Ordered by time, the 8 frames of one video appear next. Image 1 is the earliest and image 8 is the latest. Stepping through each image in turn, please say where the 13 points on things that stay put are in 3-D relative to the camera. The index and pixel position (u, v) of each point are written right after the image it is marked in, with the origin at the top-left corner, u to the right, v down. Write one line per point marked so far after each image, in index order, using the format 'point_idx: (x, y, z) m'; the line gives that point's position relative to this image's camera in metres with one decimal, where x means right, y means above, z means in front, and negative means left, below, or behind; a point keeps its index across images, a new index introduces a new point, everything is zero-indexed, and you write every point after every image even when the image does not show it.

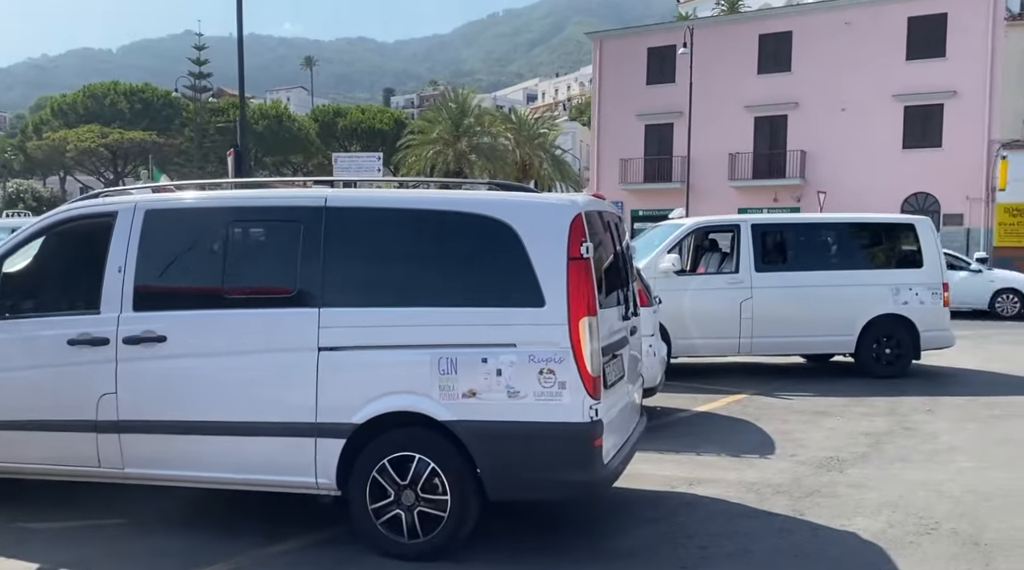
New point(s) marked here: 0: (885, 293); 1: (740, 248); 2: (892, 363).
0: (+4.6, -0.1, +11.2) m
1: (+2.8, +0.5, +11.2) m
2: (+4.7, -1.0, +11.4) m
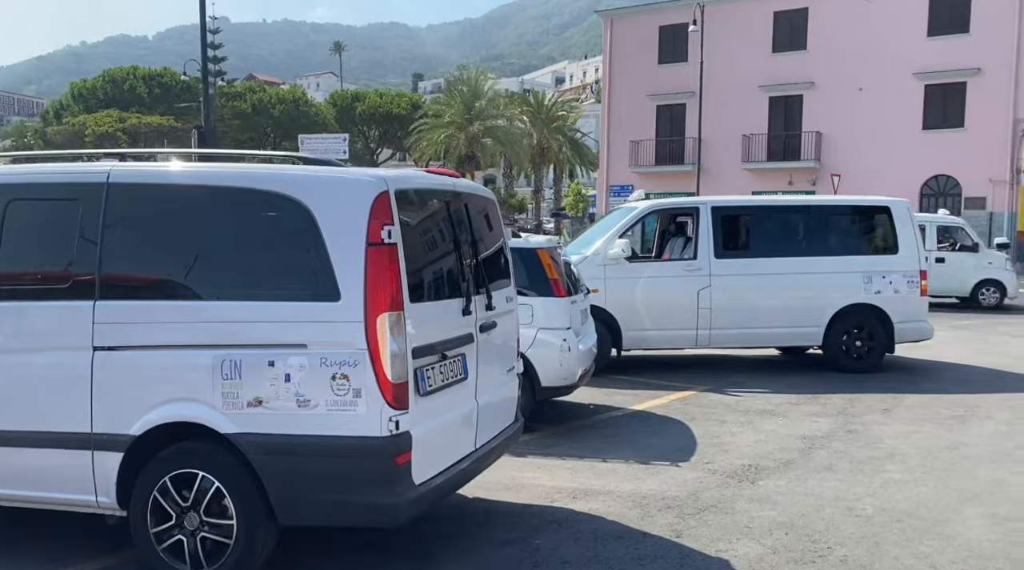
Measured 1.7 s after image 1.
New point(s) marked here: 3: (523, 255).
0: (+3.9, 0.0, +10.4) m
1: (+2.2, +0.6, +10.4) m
2: (+4.1, -0.8, +10.6) m
3: (+0.1, +0.3, +7.6) m
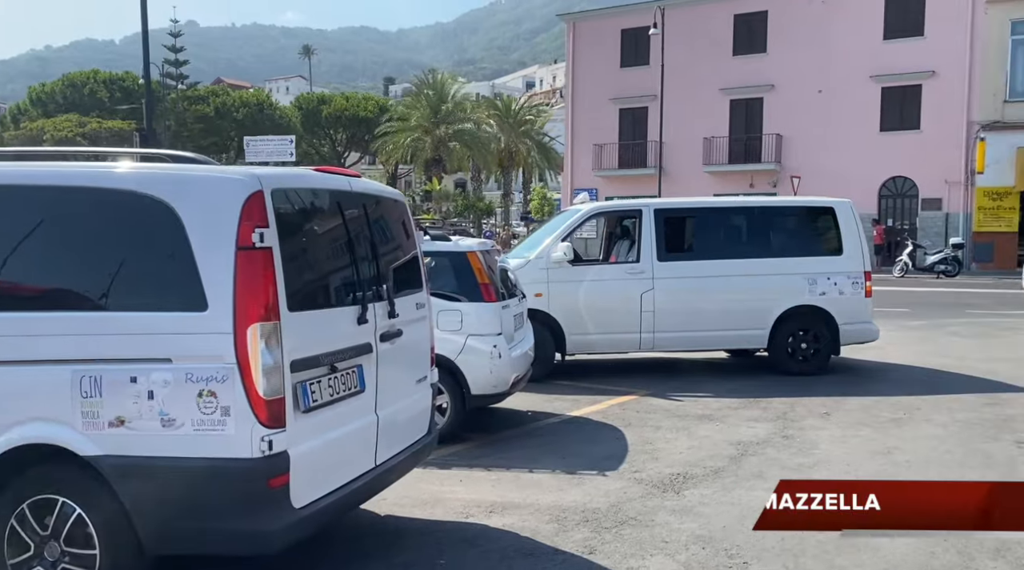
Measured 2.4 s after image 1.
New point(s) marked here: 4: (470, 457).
0: (+3.3, 0.0, +10.3) m
1: (+1.5, +0.6, +10.3) m
2: (+3.4, -0.8, +10.5) m
3: (-0.5, +0.2, +7.4) m
4: (-0.3, -1.3, +6.8) m
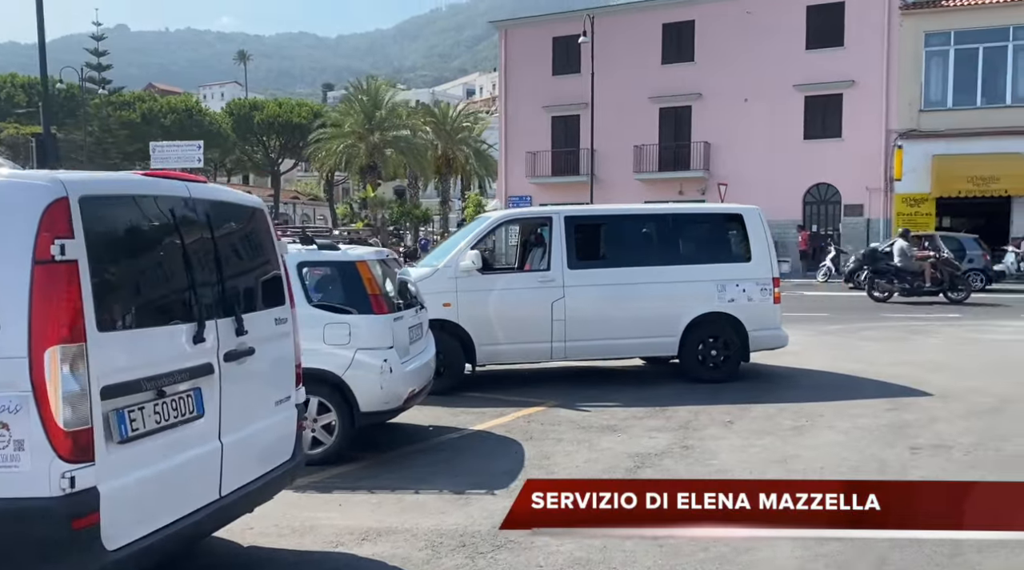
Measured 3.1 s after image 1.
0: (+2.2, -0.1, +10.2) m
1: (+0.5, +0.5, +10.0) m
2: (+2.4, -0.9, +10.4) m
3: (-1.3, +0.1, +7.0) m
4: (-1.1, -1.4, +6.5) m
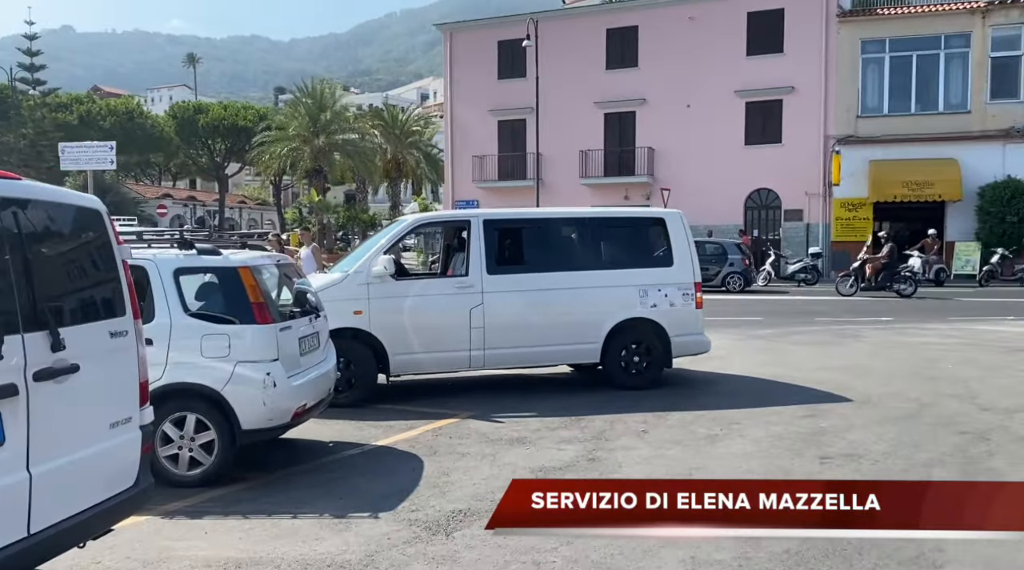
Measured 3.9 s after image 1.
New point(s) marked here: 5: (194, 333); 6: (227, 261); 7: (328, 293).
0: (+1.3, -0.1, +9.9) m
1: (-0.5, +0.4, +9.7) m
2: (+1.4, -1.0, +10.1) m
3: (-2.1, +0.1, +6.6) m
4: (-1.9, -1.4, +6.0) m
5: (-2.2, -0.3, +6.4) m
6: (-2.1, +0.2, +6.6) m
7: (-1.9, -0.1, +9.1) m
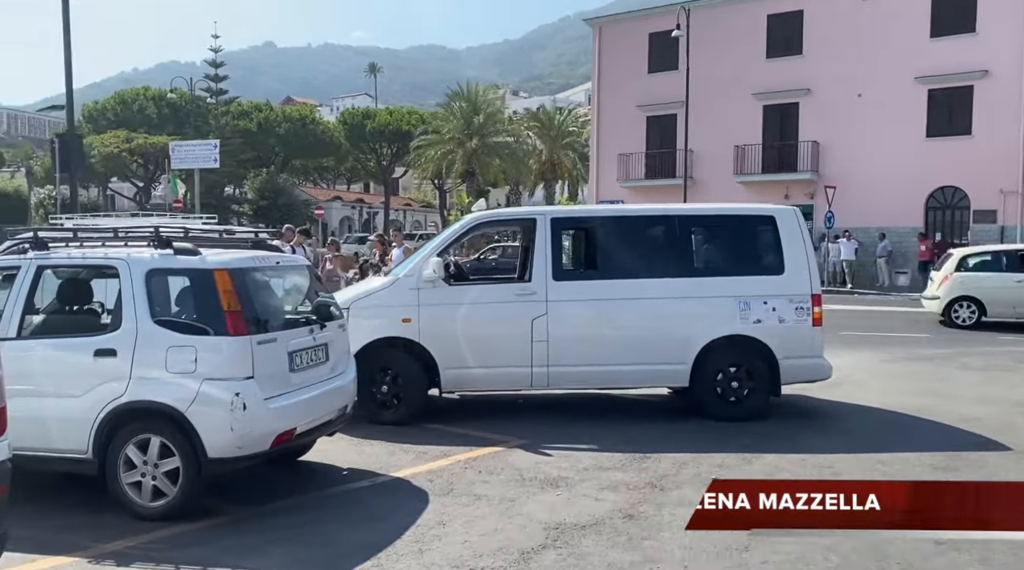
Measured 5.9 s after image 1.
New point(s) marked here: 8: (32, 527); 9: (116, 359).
0: (+2.0, -0.2, +8.3) m
1: (+0.2, +0.3, +8.4) m
2: (+2.1, -1.1, +8.4) m
3: (-2.0, 0.0, +5.7) m
4: (-1.9, -1.5, +5.1) m
5: (-2.2, -0.4, +5.6) m
6: (-2.0, +0.1, +5.7) m
7: (-1.3, -0.1, +8.2) m
8: (-2.9, -1.5, +5.5) m
9: (-2.5, -0.5, +5.7) m
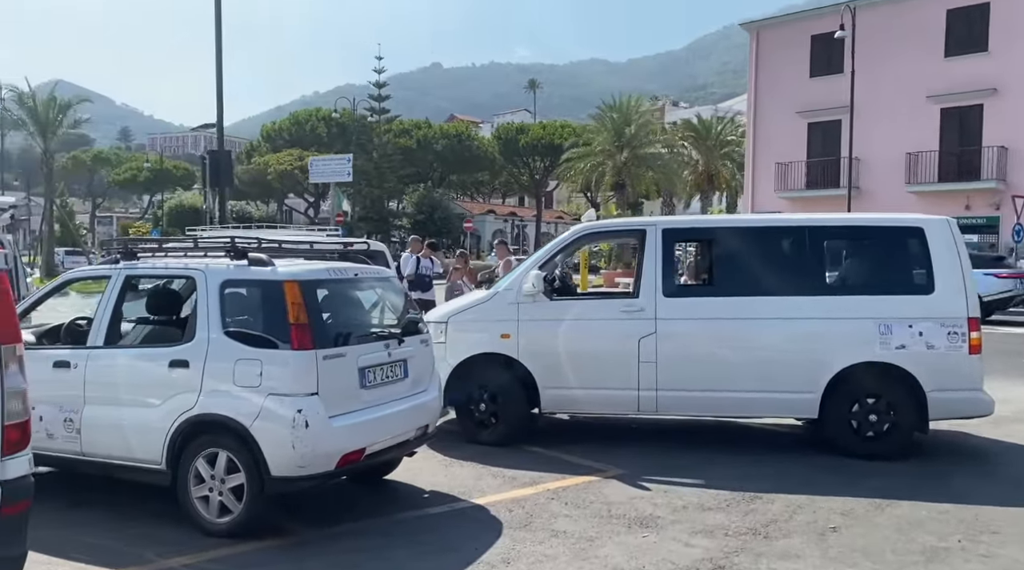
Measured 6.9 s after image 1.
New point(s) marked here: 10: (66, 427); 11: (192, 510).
0: (+2.9, -0.4, +7.3) m
1: (+1.2, +0.2, +7.8) m
2: (+3.0, -1.2, +7.5) m
3: (-1.5, 0.0, +5.5) m
4: (-1.5, -1.5, +4.9) m
5: (-1.7, -0.4, +5.5) m
6: (-1.5, +0.1, +5.6) m
7: (-0.3, -0.2, +7.8) m
8: (-2.4, -1.5, +5.4) m
9: (-2.0, -0.5, +5.6) m
10: (-2.9, -0.9, +6.0) m
11: (-2.0, -1.4, +5.5) m
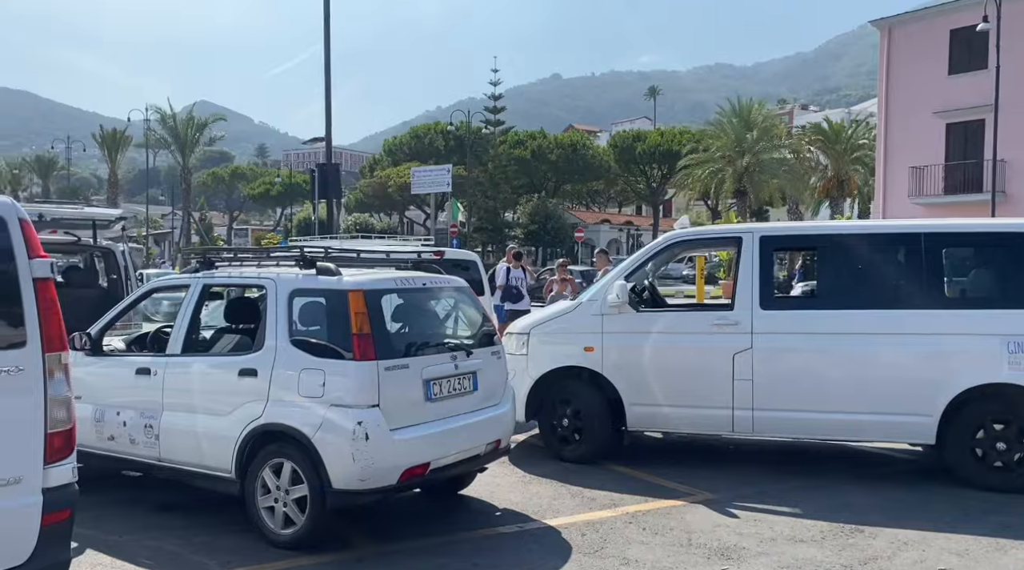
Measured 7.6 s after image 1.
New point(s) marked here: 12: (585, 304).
0: (+3.5, -0.5, +6.6) m
1: (+1.9, +0.1, +7.3) m
2: (+3.7, -1.3, +6.7) m
3: (-1.1, -0.1, +5.4) m
4: (-1.2, -1.6, +4.8) m
5: (-1.3, -0.5, +5.4) m
6: (-1.0, 0.0, +5.5) m
7: (+0.4, -0.3, +7.6) m
8: (-2.0, -1.6, +5.4) m
9: (-1.6, -0.6, +5.5) m
10: (-2.4, -1.0, +6.1) m
11: (-1.5, -1.4, +5.5) m
12: (+0.7, -0.2, +7.6) m
